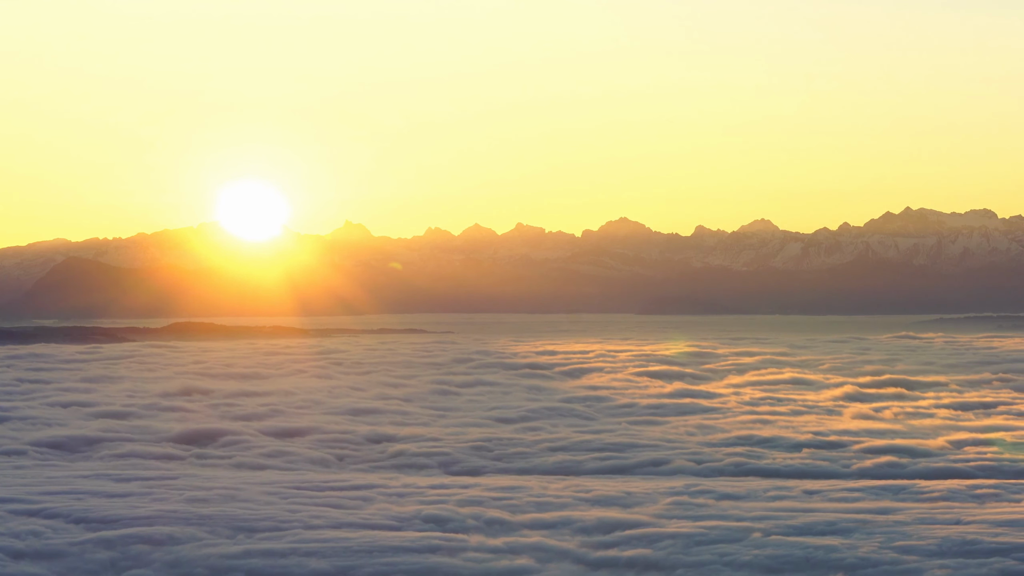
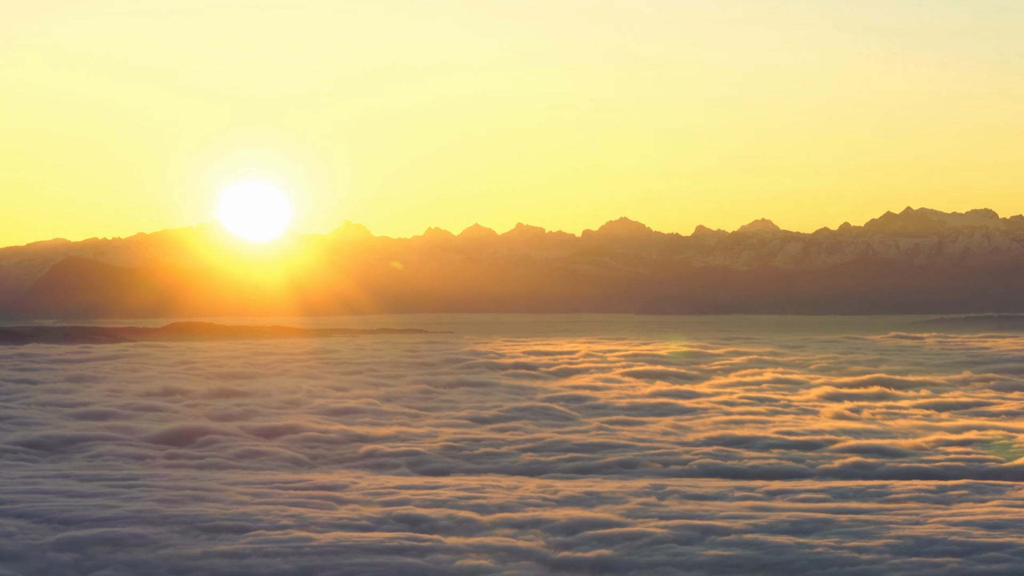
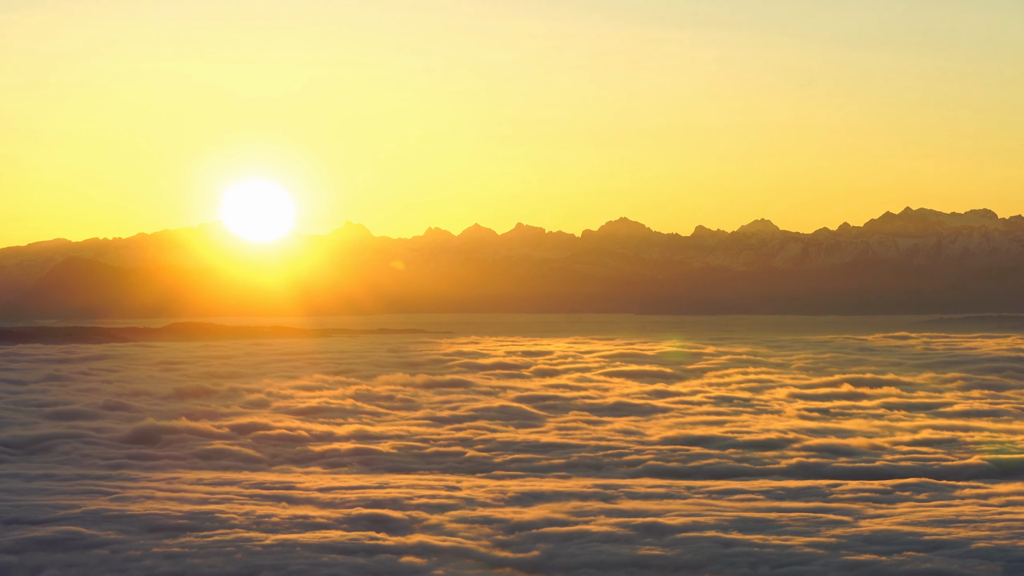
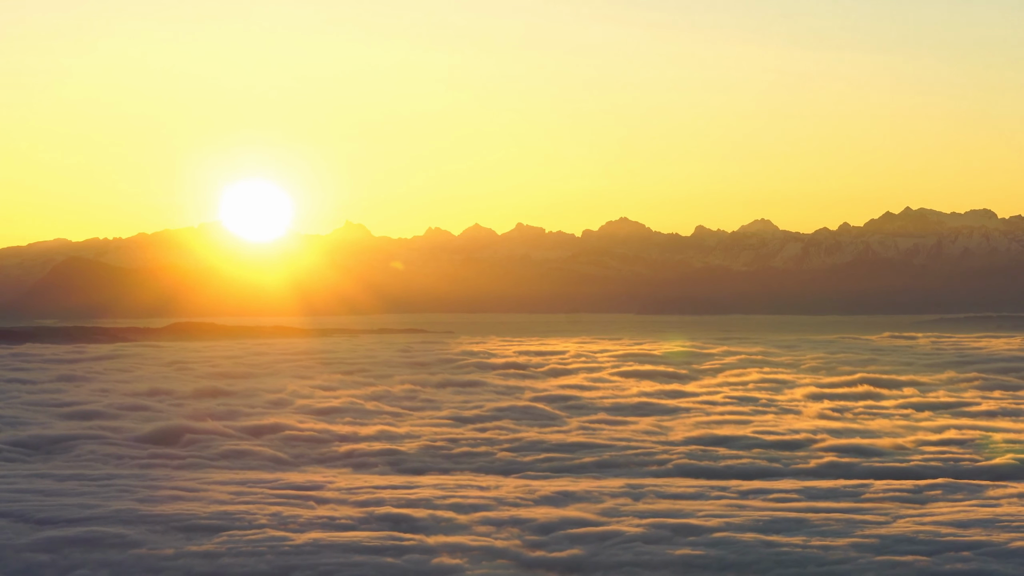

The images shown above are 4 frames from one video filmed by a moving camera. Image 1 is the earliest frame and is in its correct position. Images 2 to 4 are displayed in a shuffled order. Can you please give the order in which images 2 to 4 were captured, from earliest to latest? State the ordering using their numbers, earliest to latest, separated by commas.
2, 4, 3
